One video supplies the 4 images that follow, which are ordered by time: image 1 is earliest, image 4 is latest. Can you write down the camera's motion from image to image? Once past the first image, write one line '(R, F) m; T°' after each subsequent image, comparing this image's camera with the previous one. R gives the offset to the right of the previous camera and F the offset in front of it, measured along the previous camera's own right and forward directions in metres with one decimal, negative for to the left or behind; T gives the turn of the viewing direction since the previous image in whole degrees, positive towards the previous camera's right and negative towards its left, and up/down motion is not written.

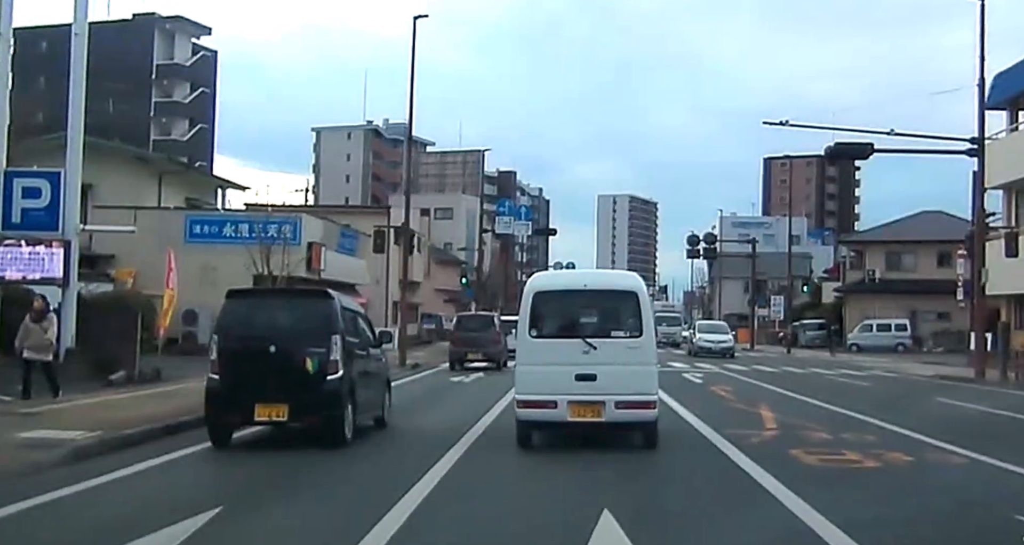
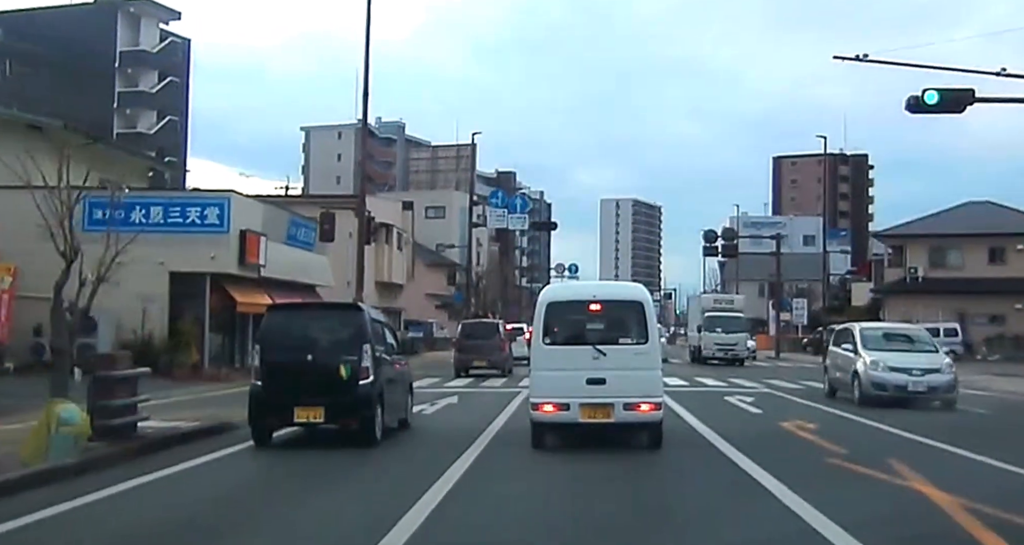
(+0.1, +1.1) m; 0°
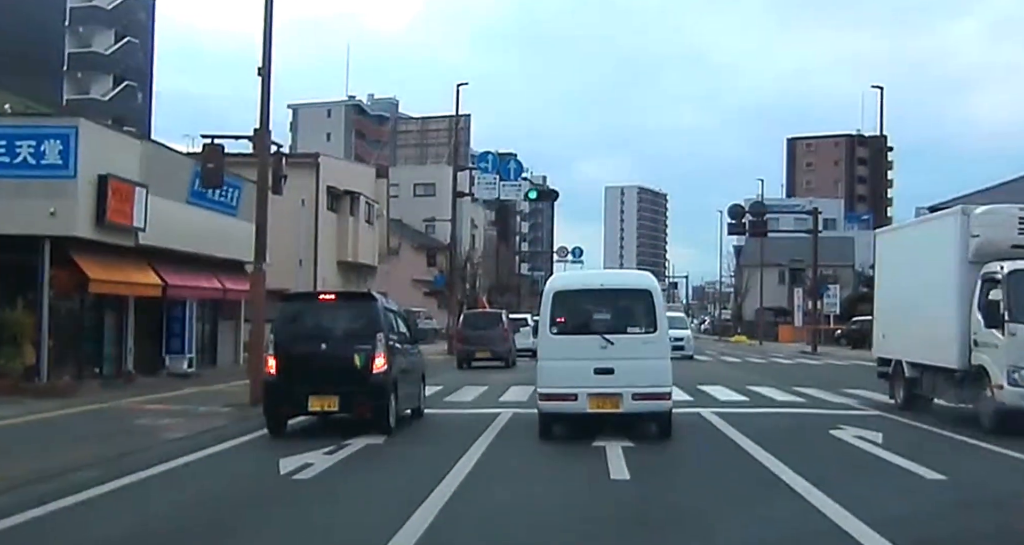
(+0.1, +1.2) m; 0°
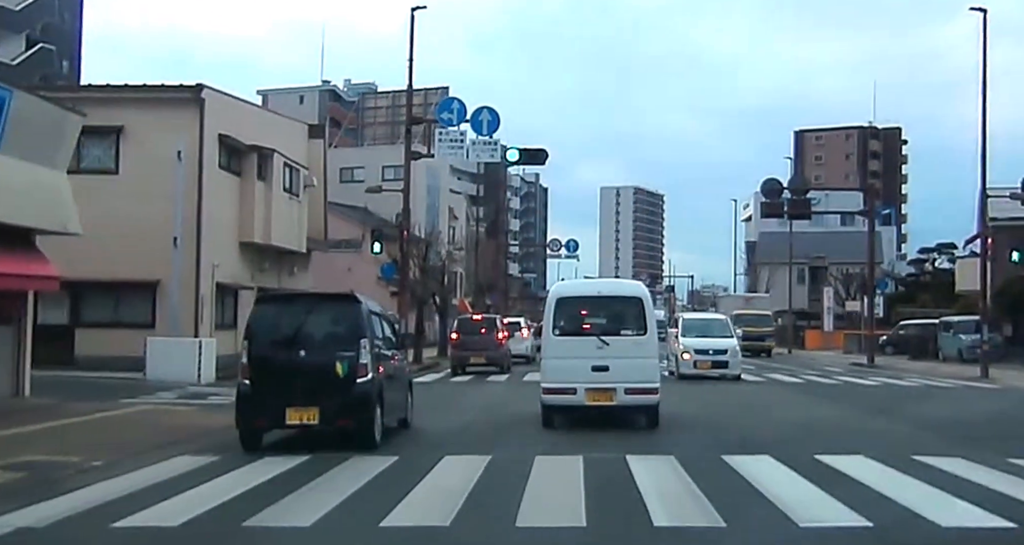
(+0.1, +1.6) m; 0°
